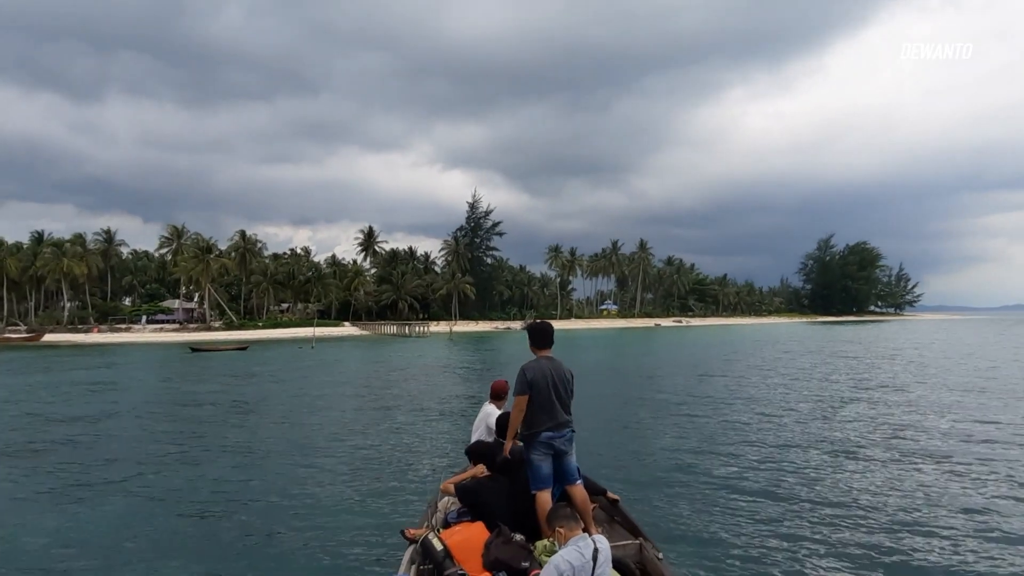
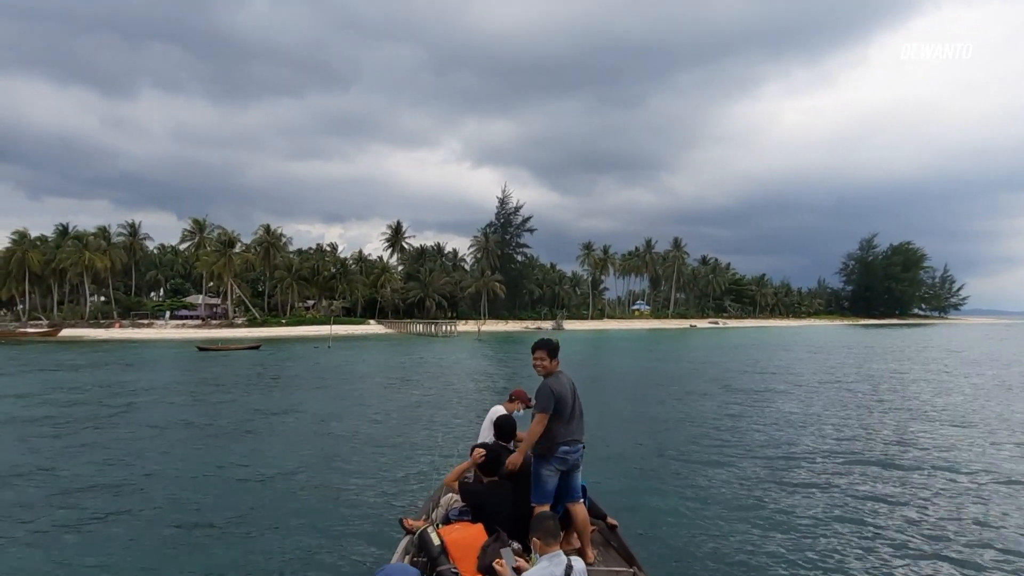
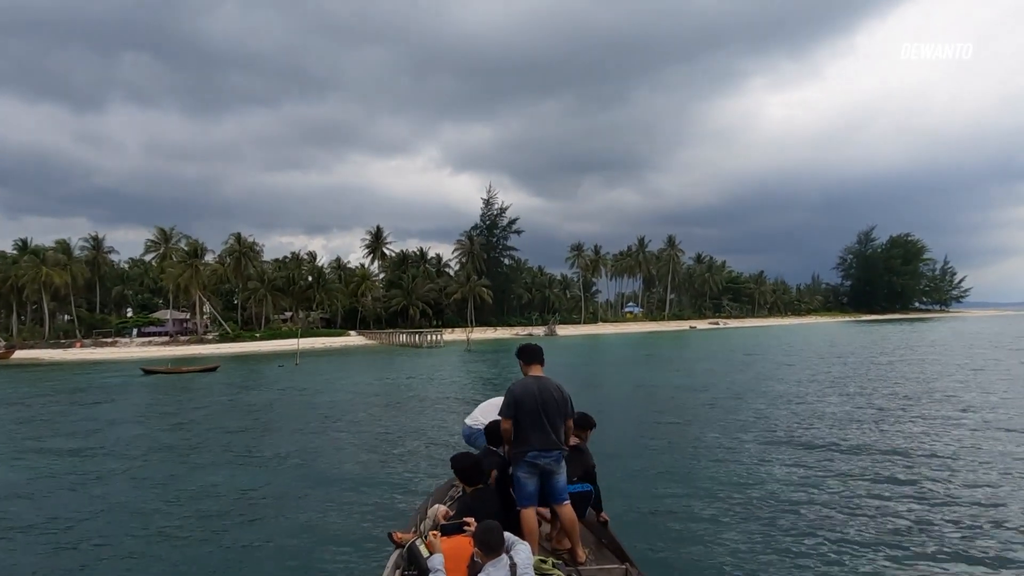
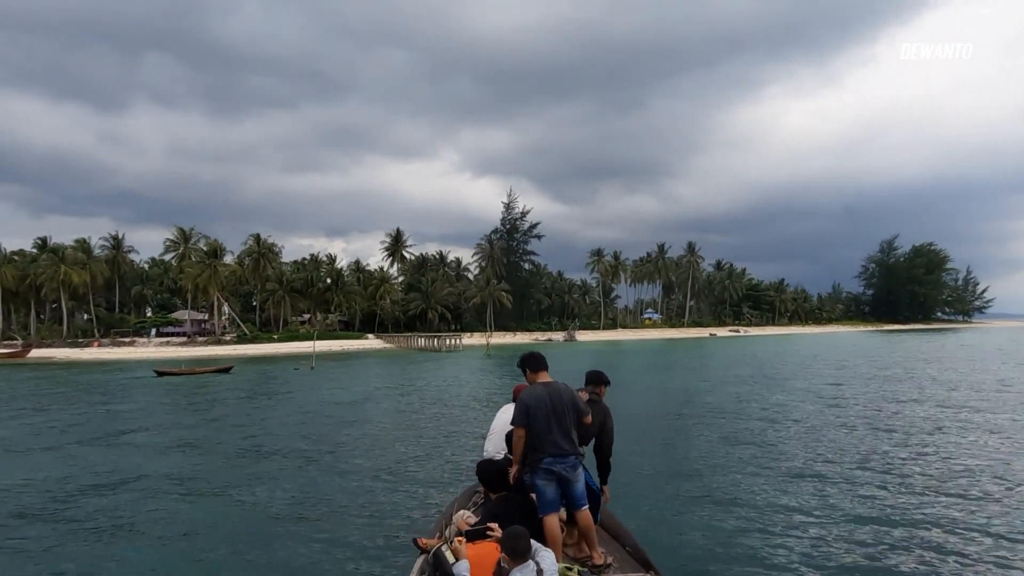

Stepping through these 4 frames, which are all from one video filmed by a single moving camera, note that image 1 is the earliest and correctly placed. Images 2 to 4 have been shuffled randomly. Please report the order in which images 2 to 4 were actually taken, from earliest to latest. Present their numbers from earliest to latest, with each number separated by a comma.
2, 3, 4
